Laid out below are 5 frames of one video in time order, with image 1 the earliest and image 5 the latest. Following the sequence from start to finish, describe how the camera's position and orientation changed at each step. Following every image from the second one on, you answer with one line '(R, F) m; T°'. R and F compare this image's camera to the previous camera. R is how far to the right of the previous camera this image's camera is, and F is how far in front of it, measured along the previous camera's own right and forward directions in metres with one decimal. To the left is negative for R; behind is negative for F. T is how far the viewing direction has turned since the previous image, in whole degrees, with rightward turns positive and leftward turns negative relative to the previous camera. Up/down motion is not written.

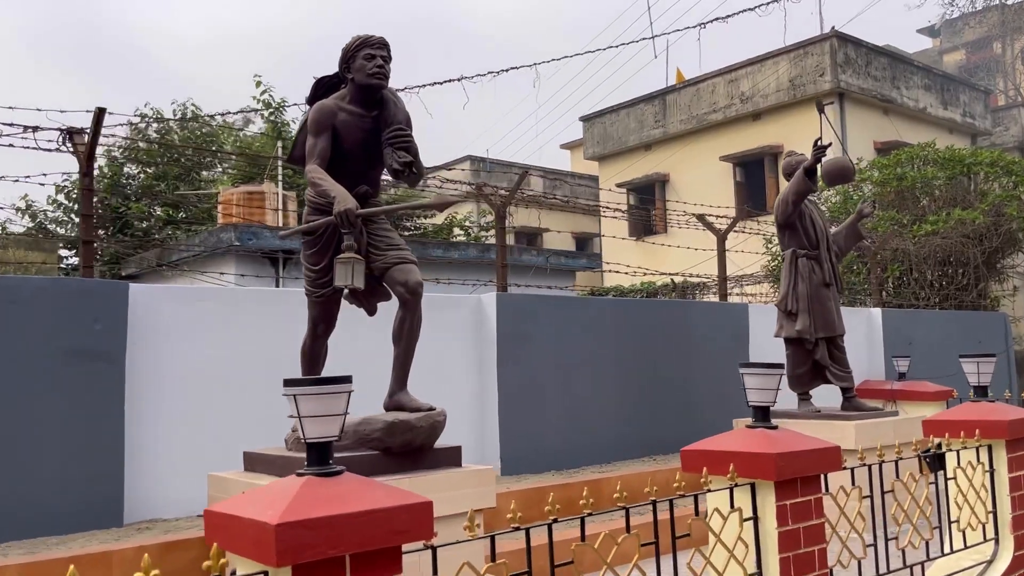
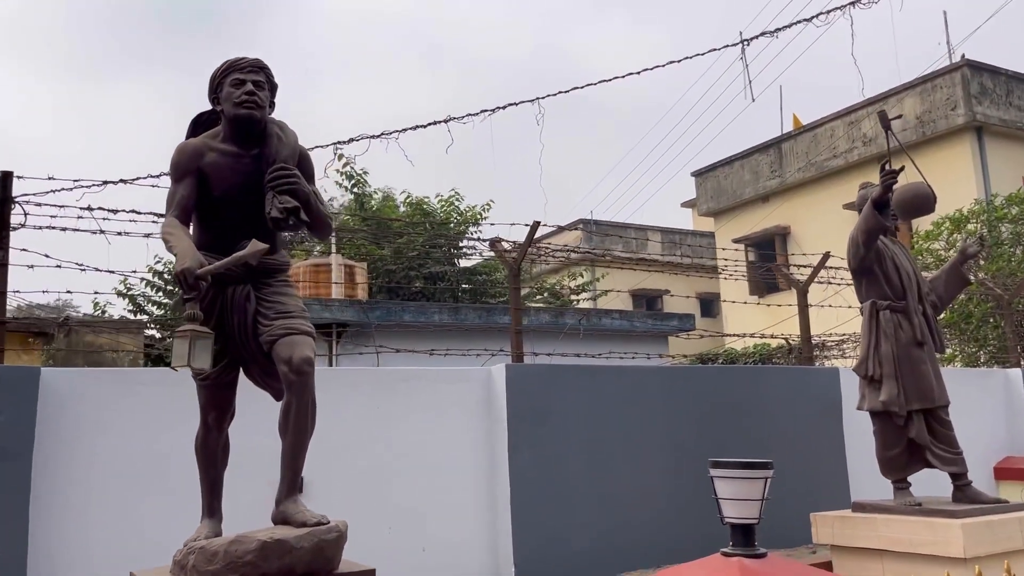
(+0.9, +1.1) m; -9°
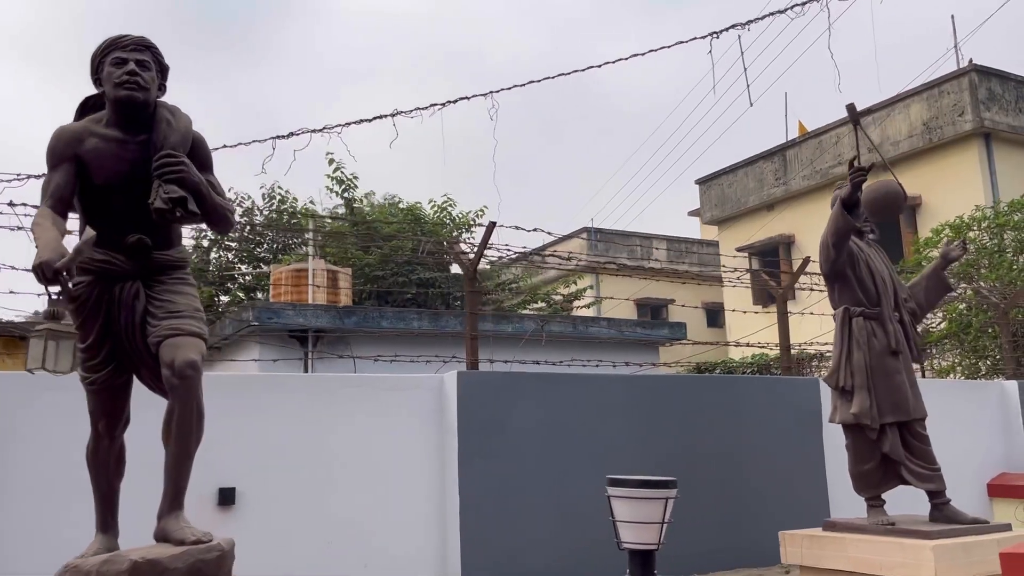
(+0.4, +0.3) m; -1°
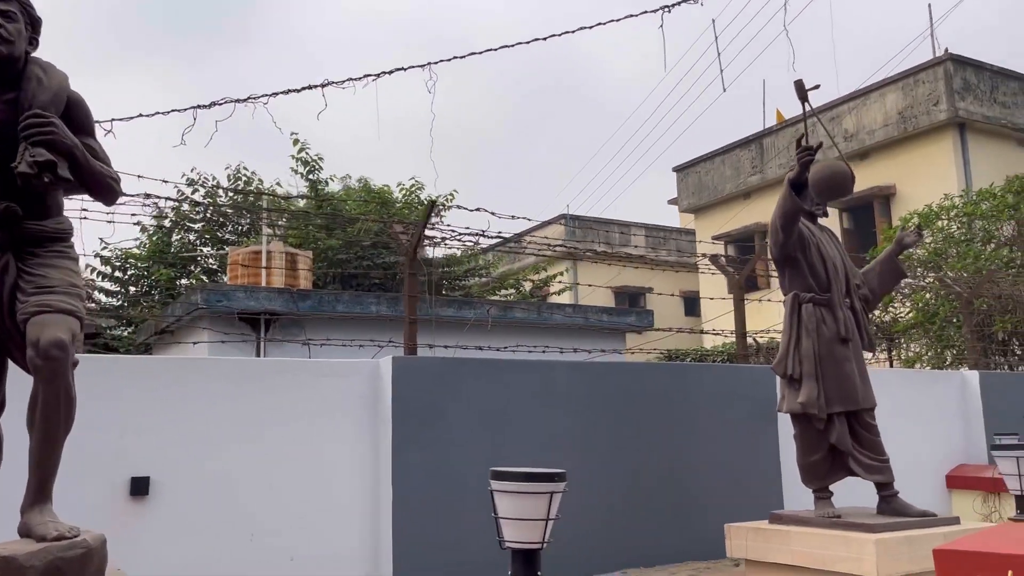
(+0.3, +0.2) m; +1°
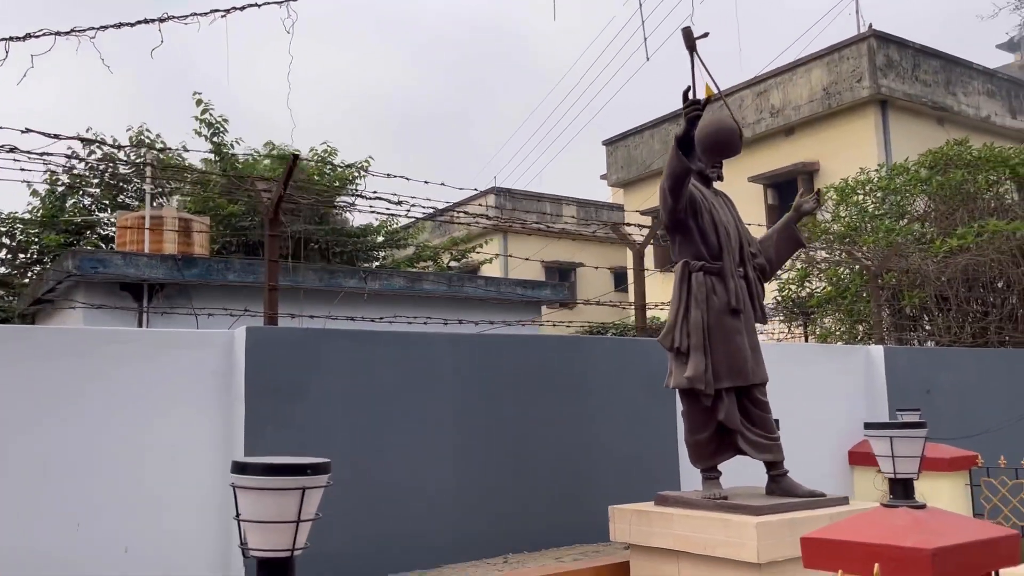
(+0.4, +0.4) m; +4°
